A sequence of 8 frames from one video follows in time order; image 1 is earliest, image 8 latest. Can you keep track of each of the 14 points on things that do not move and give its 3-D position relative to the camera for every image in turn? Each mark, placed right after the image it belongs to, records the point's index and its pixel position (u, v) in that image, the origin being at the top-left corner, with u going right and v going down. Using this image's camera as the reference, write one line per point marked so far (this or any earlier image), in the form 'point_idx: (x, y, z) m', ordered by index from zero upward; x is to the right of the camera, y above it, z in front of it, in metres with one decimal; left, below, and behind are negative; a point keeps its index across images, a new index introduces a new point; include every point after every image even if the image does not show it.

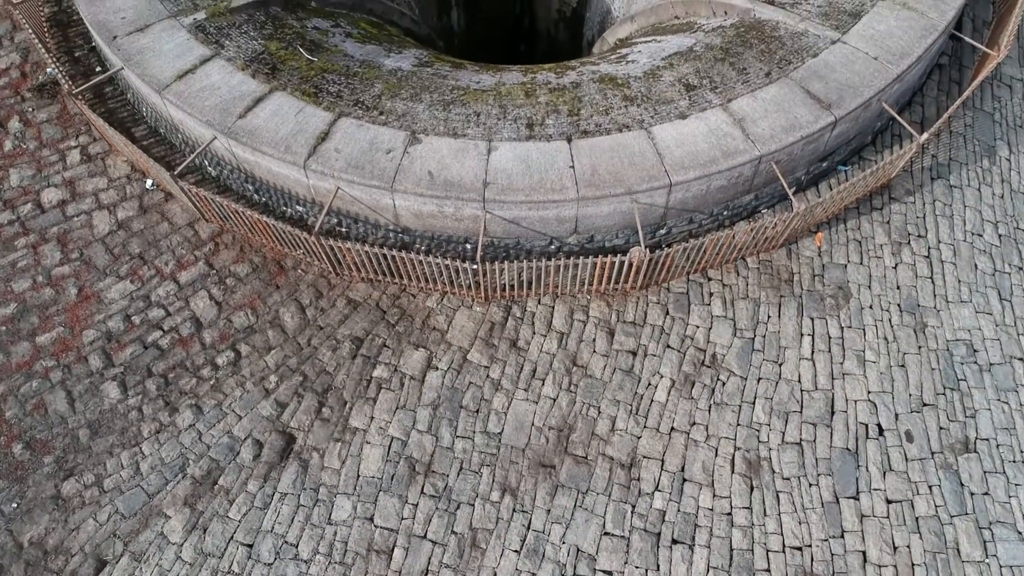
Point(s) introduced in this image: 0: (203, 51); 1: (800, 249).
0: (-2.8, +2.1, +8.8) m
1: (+2.6, +0.4, +8.8) m
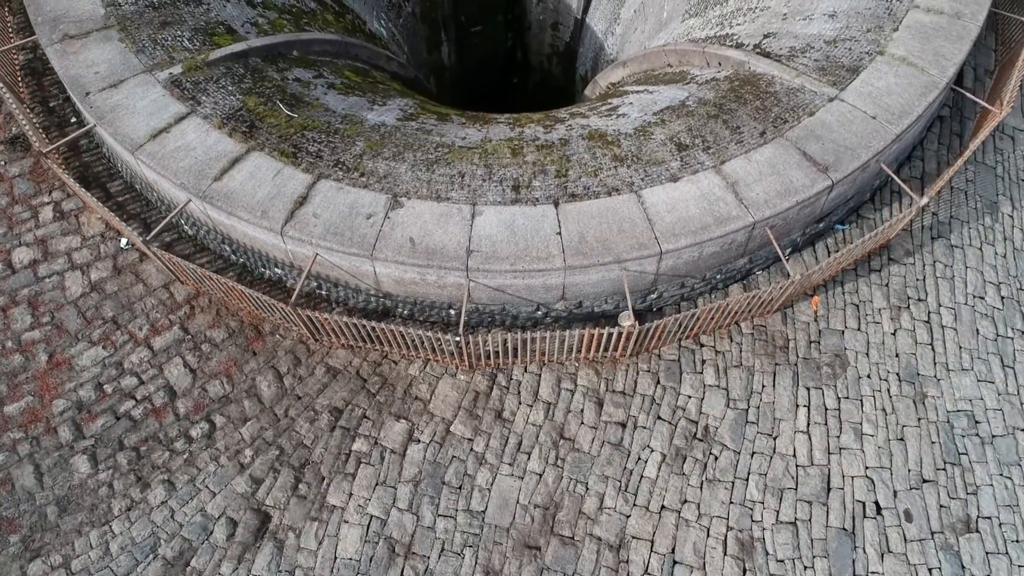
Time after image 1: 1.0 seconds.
0: (-2.9, +1.6, +8.5) m
1: (+2.5, -0.2, +8.5) m
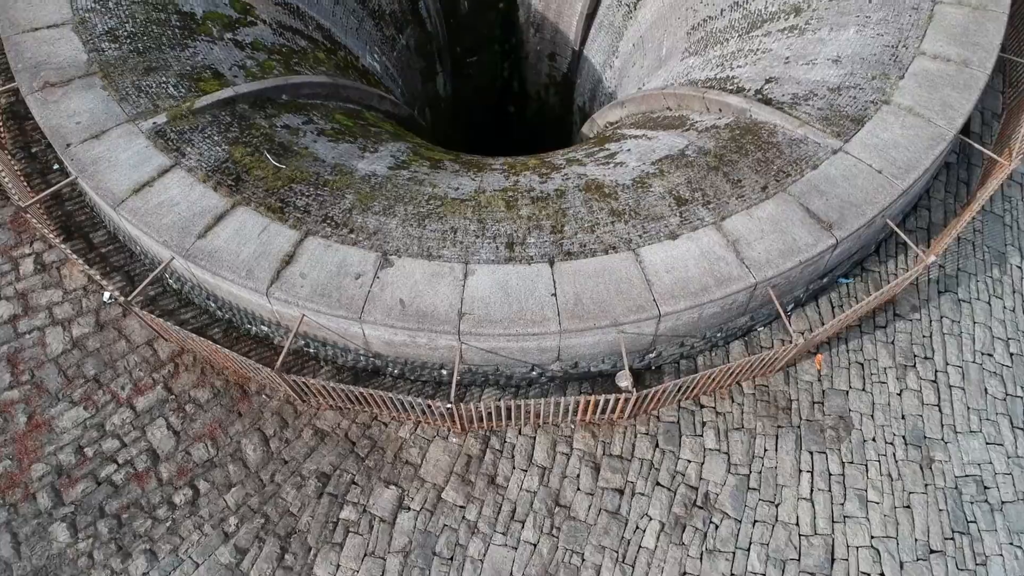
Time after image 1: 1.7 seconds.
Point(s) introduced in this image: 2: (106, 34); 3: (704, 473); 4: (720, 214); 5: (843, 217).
0: (-2.9, +1.1, +8.2) m
1: (+2.4, -0.7, +8.2) m
2: (-3.8, +2.4, +9.0) m
3: (+1.5, -1.5, +7.7) m
4: (+1.7, +0.6, +8.0) m
5: (+2.7, +0.6, +7.8) m
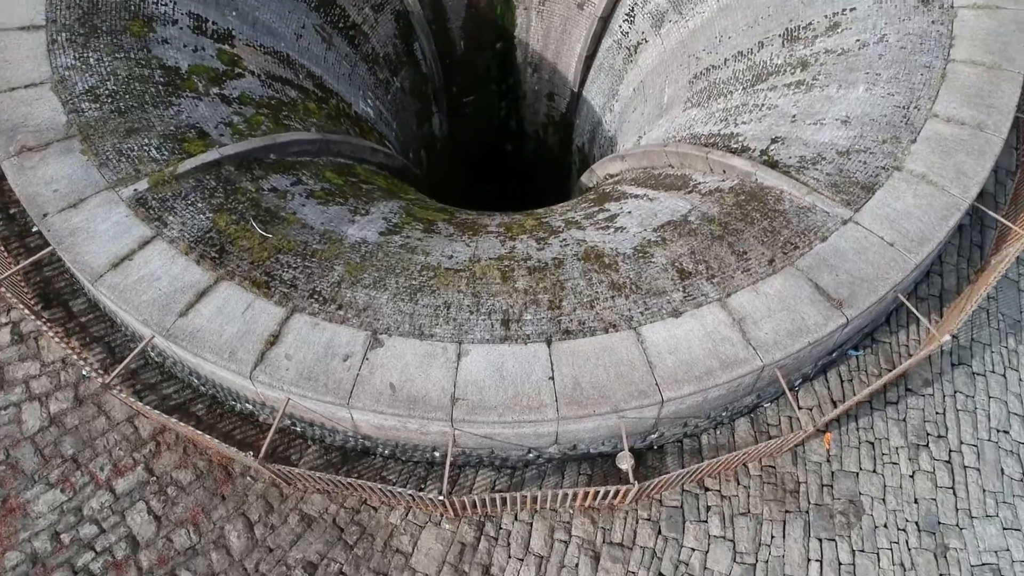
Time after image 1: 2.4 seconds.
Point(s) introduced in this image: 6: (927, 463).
0: (-3.0, +0.5, +7.9) m
1: (+2.4, -1.3, +7.9) m
2: (-3.8, +1.7, +8.7) m
3: (+1.5, -2.1, +7.4) m
4: (+1.7, 0.0, +7.6) m
5: (+2.6, 0.0, +7.5) m
6: (+3.3, -1.4, +7.8) m
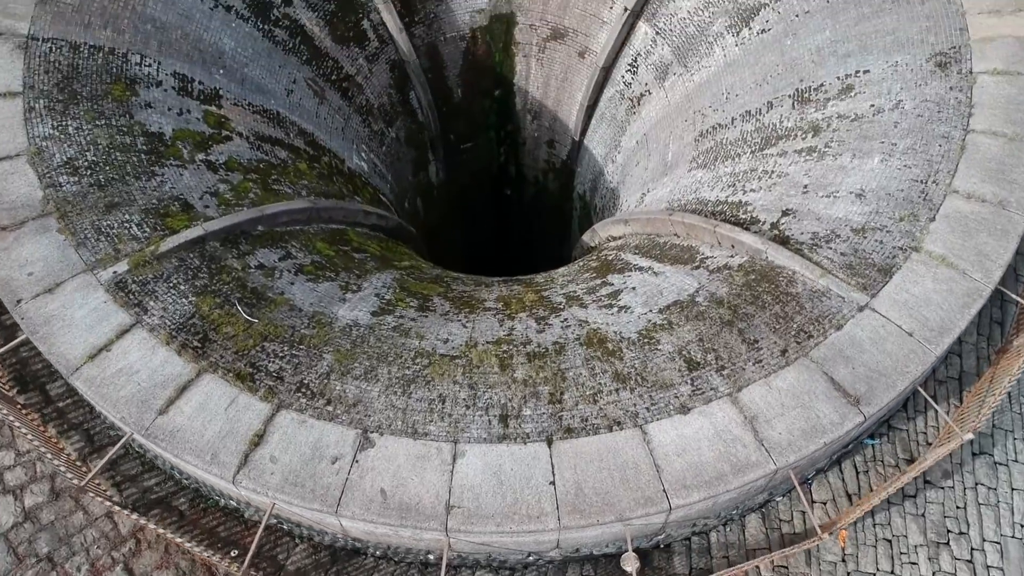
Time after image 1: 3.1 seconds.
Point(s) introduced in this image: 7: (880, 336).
0: (-3.0, -0.2, +7.5) m
1: (+2.4, -2.0, +7.5) m
2: (-3.8, +1.0, +8.3) m
3: (+1.5, -2.8, +7.0) m
4: (+1.7, -0.7, +7.2) m
5: (+2.6, -0.7, +7.1) m
6: (+3.3, -2.1, +7.4) m
7: (+2.8, -0.4, +7.3) m
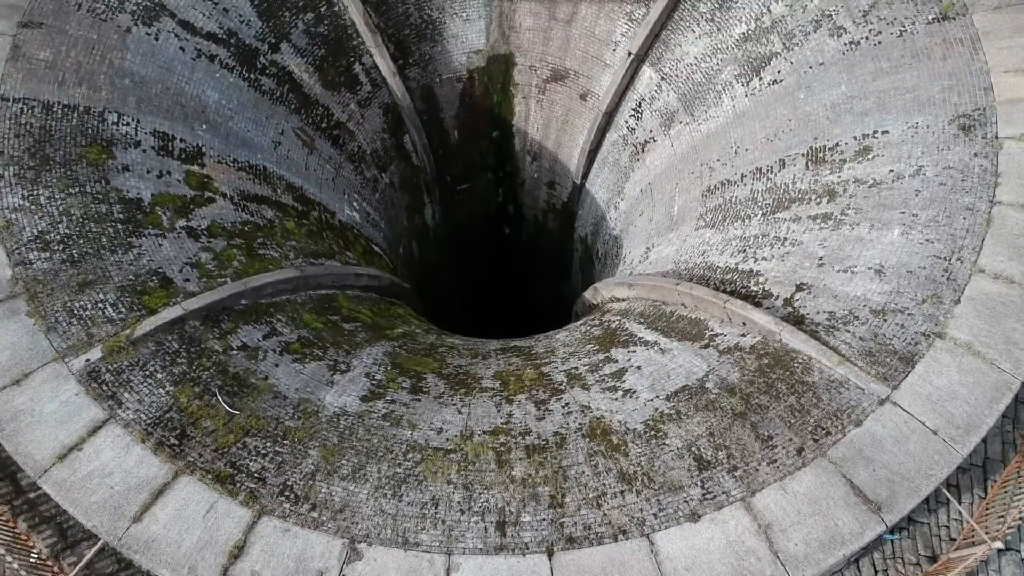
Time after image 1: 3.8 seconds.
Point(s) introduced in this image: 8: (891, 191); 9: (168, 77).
0: (-3.0, -0.9, +7.0) m
1: (+2.4, -2.7, +7.0) m
2: (-3.8, +0.4, +7.8) m
3: (+1.5, -3.4, +6.6) m
4: (+1.6, -1.4, +6.8) m
5: (+2.6, -1.4, +6.6) m
6: (+3.3, -2.8, +7.0) m
7: (+2.8, -1.0, +6.9) m
8: (+3.2, +0.8, +8.2) m
9: (-3.3, +2.0, +9.2) m
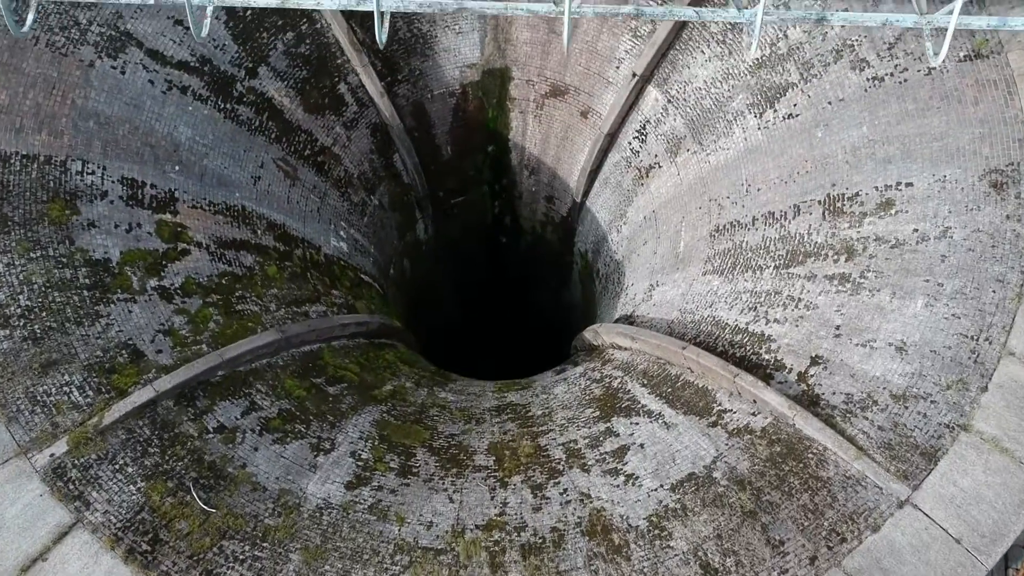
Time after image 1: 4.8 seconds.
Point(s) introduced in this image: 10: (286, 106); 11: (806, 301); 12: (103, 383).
0: (-3.0, -1.5, +6.6) m
1: (+2.3, -3.3, +6.7) m
2: (-3.9, -0.2, +7.3) m
3: (+1.4, -4.1, +6.3) m
4: (+1.6, -2.0, +6.3) m
5: (+2.6, -2.1, +6.2) m
6: (+3.3, -3.4, +6.7) m
7: (+2.7, -1.7, +6.4) m
8: (+3.1, +0.3, +7.6) m
9: (-3.3, +1.5, +8.6) m
10: (-2.2, +1.8, +9.7) m
11: (+2.4, -0.1, +7.9) m
12: (-3.0, -0.7, +7.2) m
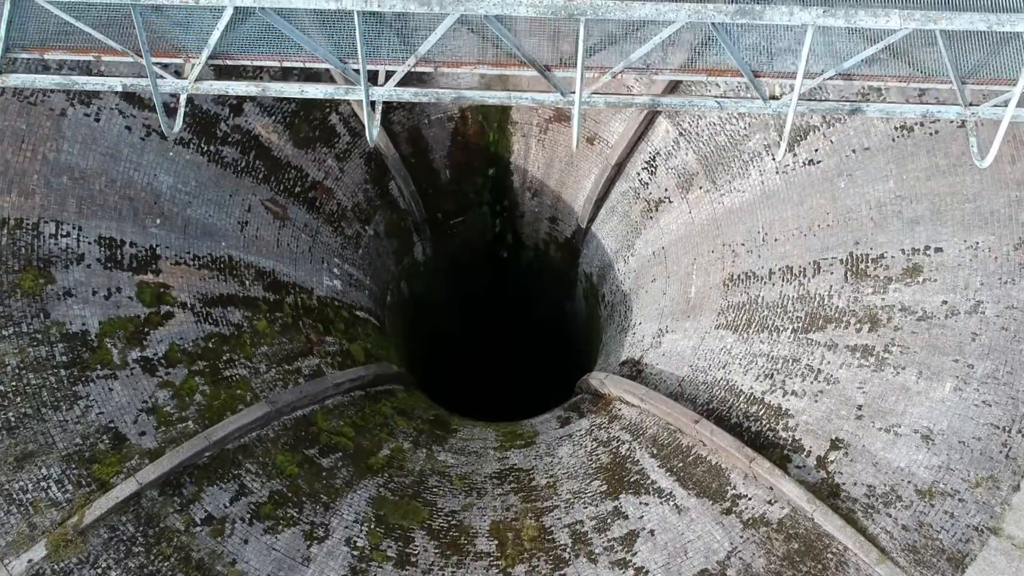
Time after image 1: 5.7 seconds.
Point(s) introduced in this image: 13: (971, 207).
0: (-3.0, -2.2, +6.2) m
1: (+2.3, -3.9, +6.5) m
2: (-3.8, -0.8, +6.8) m
3: (+1.5, -4.8, +6.2) m
4: (+1.6, -2.7, +6.1) m
5: (+2.6, -2.7, +5.9) m
6: (+3.3, -4.0, +6.5) m
7: (+2.7, -2.3, +6.1) m
8: (+3.2, -0.3, +7.2) m
9: (-3.3, +1.0, +8.0) m
10: (-2.2, +1.4, +9.1) m
11: (+2.4, -0.7, +7.5) m
12: (-3.0, -1.3, +6.8) m
13: (+3.5, +0.6, +7.4) m
